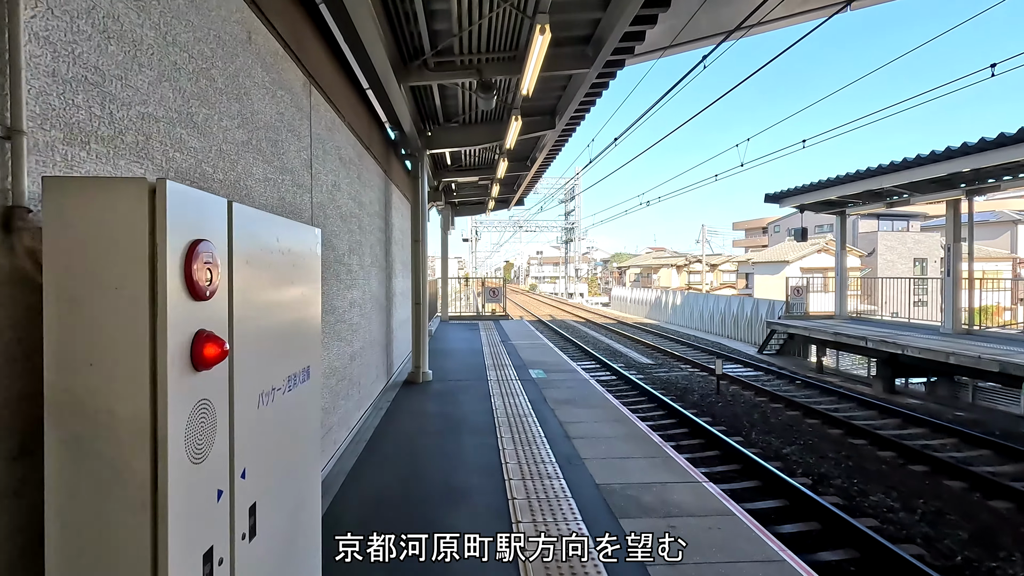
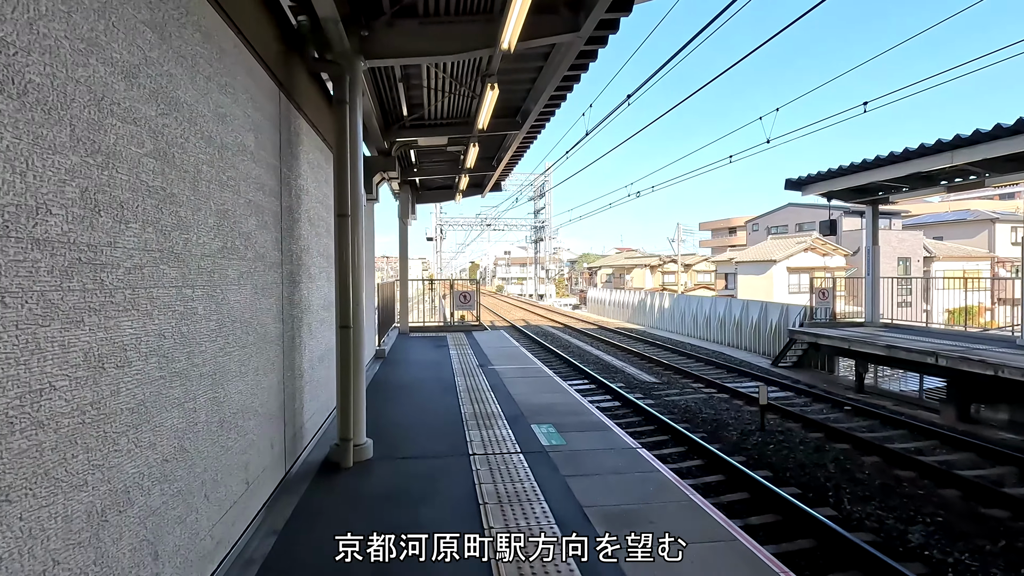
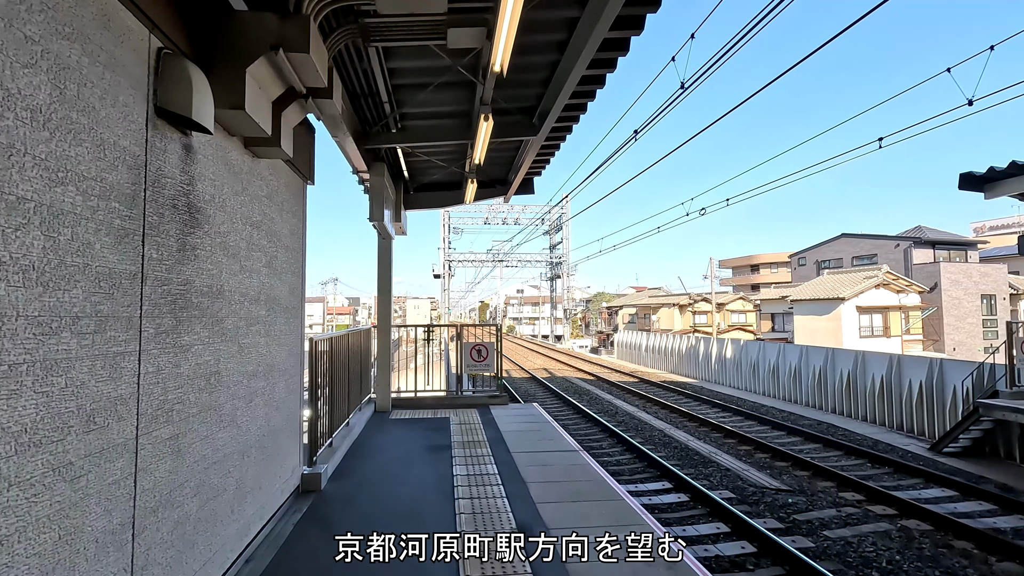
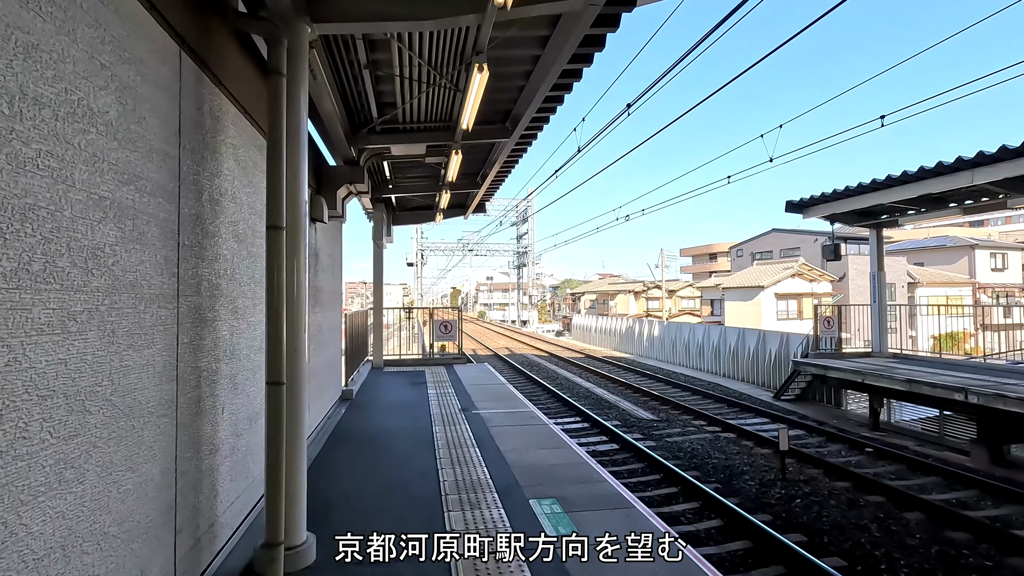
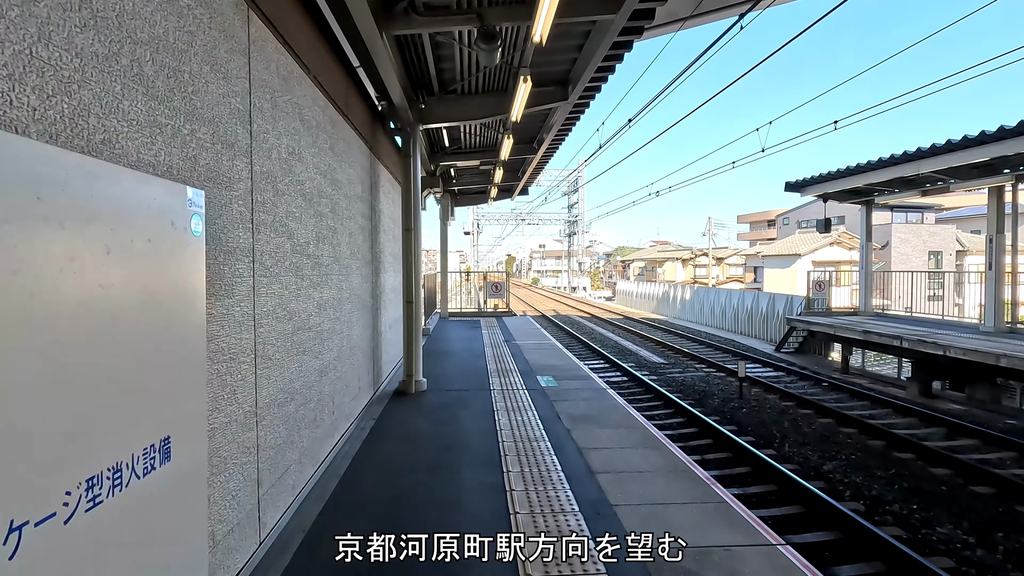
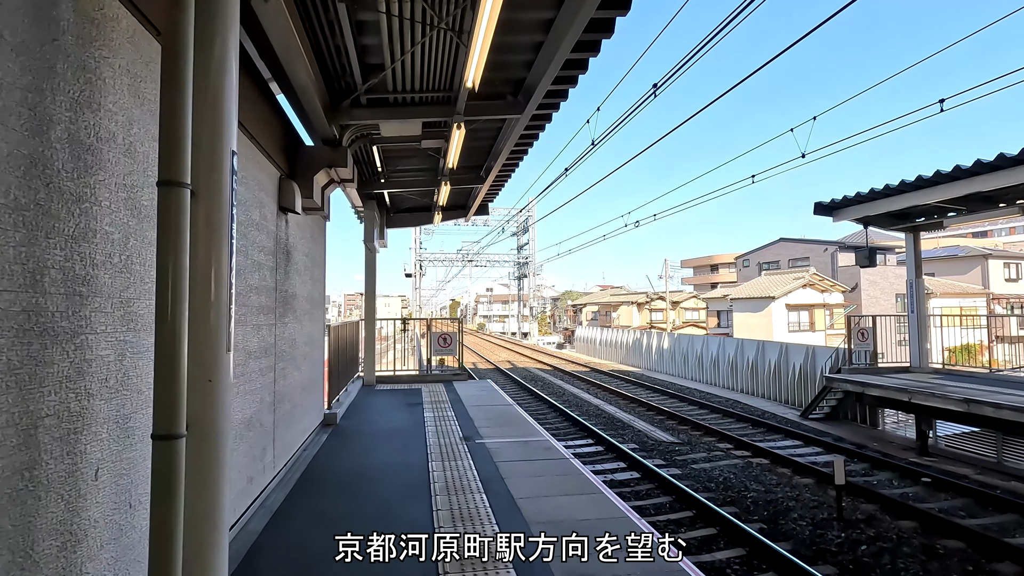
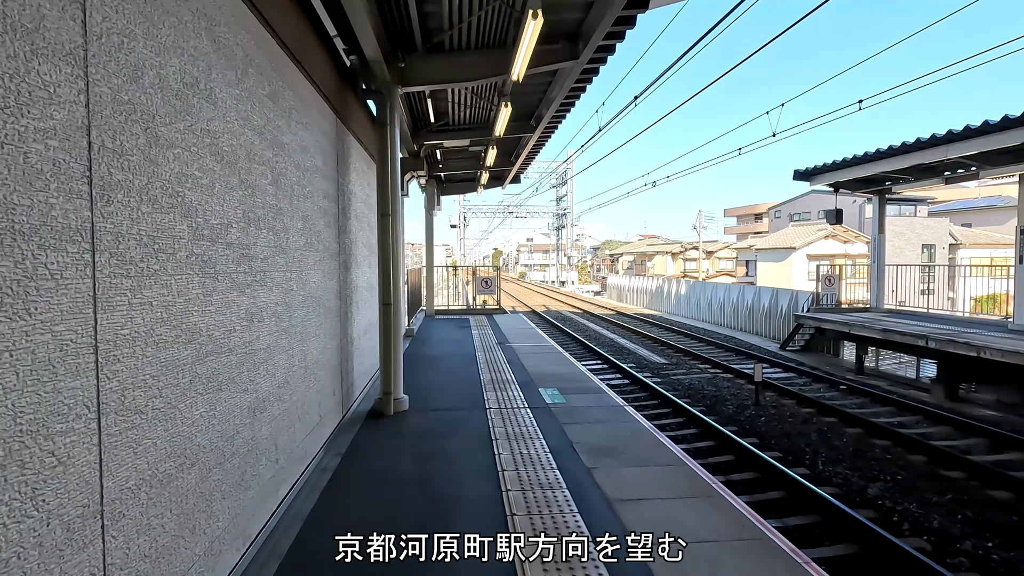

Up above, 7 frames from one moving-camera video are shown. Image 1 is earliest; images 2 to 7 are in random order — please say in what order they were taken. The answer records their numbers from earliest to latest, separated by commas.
5, 7, 2, 4, 6, 3
